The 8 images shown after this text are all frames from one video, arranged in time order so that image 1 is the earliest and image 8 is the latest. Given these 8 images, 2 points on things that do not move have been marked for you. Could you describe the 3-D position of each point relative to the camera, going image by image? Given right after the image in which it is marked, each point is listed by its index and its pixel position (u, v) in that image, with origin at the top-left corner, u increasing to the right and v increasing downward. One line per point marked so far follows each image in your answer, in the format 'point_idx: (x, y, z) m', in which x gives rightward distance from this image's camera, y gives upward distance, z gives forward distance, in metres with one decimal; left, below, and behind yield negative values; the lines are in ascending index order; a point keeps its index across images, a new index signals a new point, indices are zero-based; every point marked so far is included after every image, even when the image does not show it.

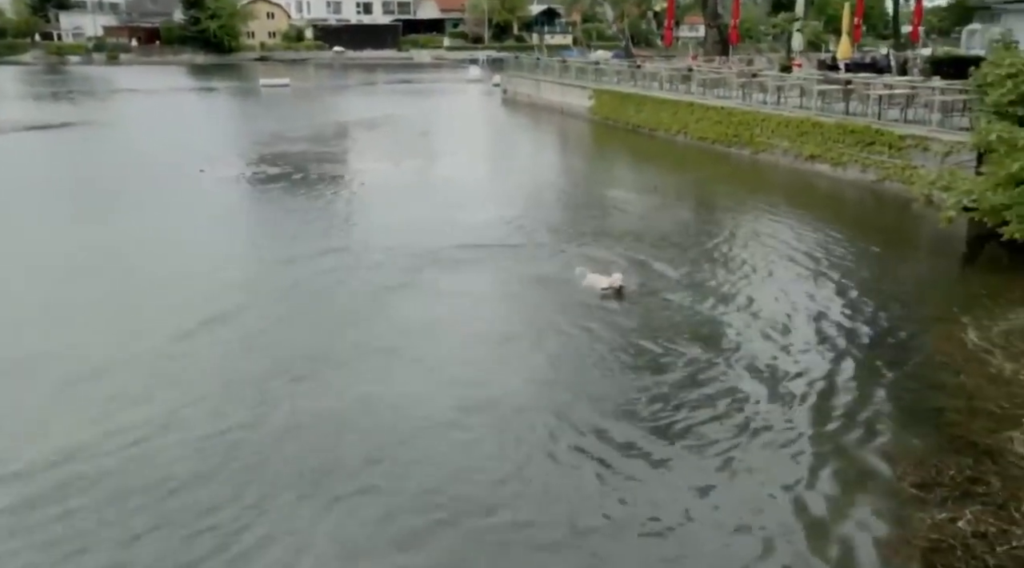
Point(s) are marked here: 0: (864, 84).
0: (+6.4, +3.5, +15.0) m
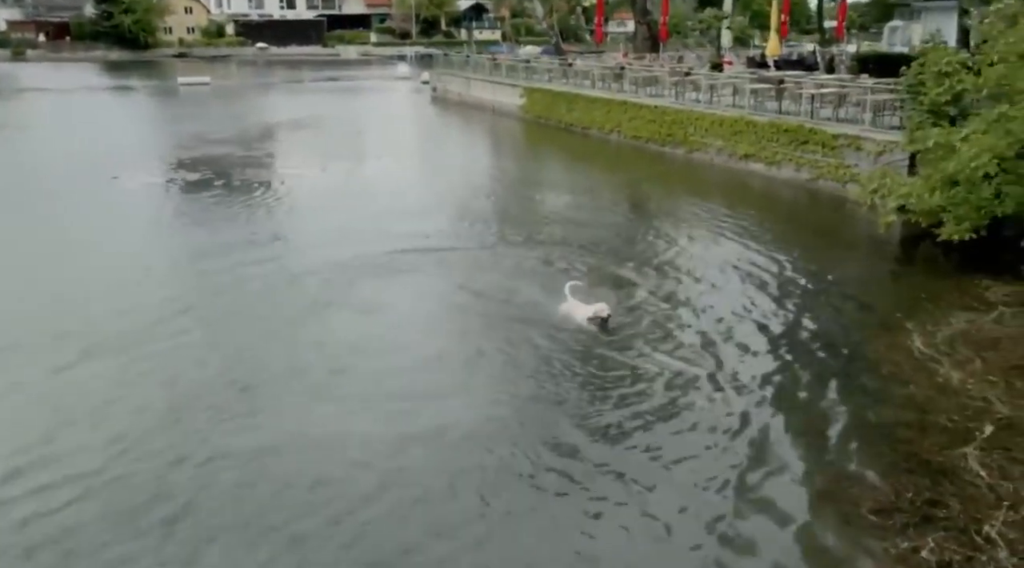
0: (+5.1, +3.6, +15.0) m
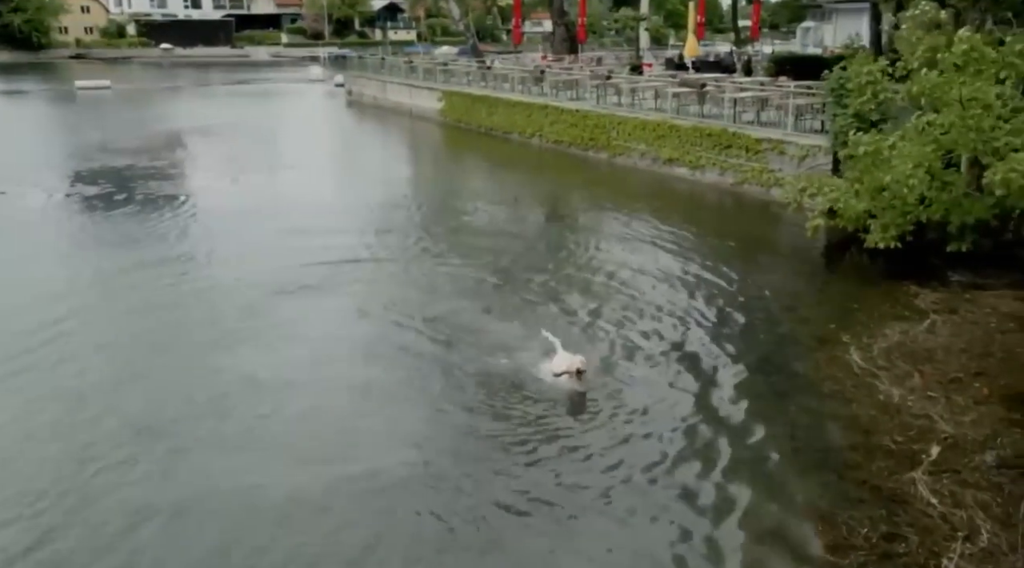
0: (+3.7, +3.5, +15.0) m
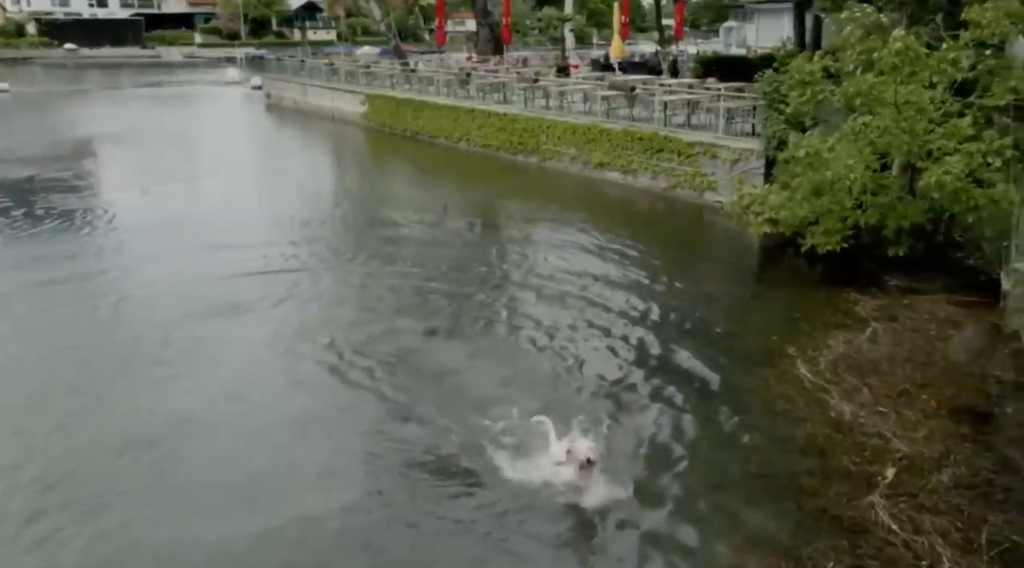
0: (+2.4, +3.4, +14.8) m
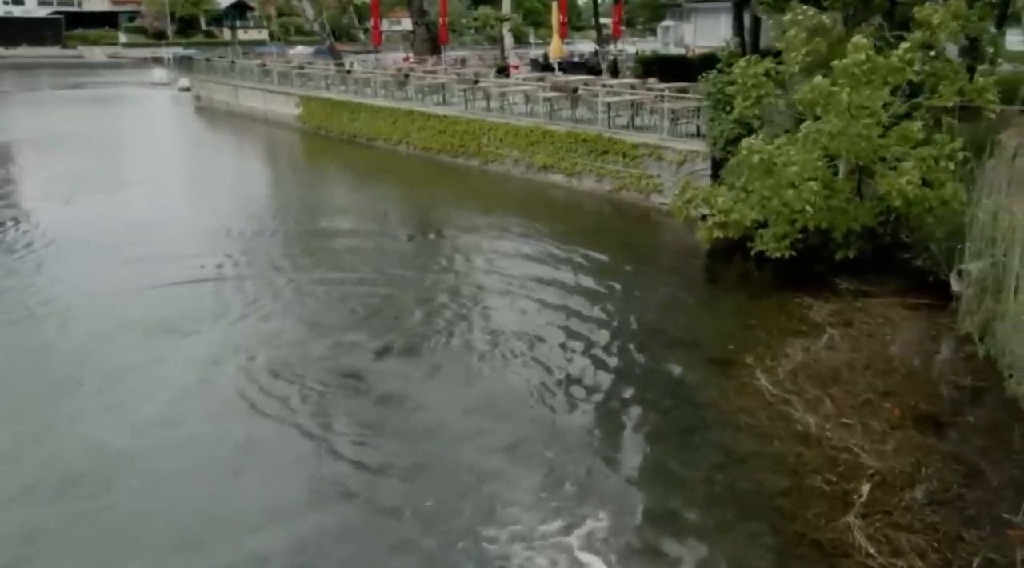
0: (+1.4, +3.3, +14.6) m
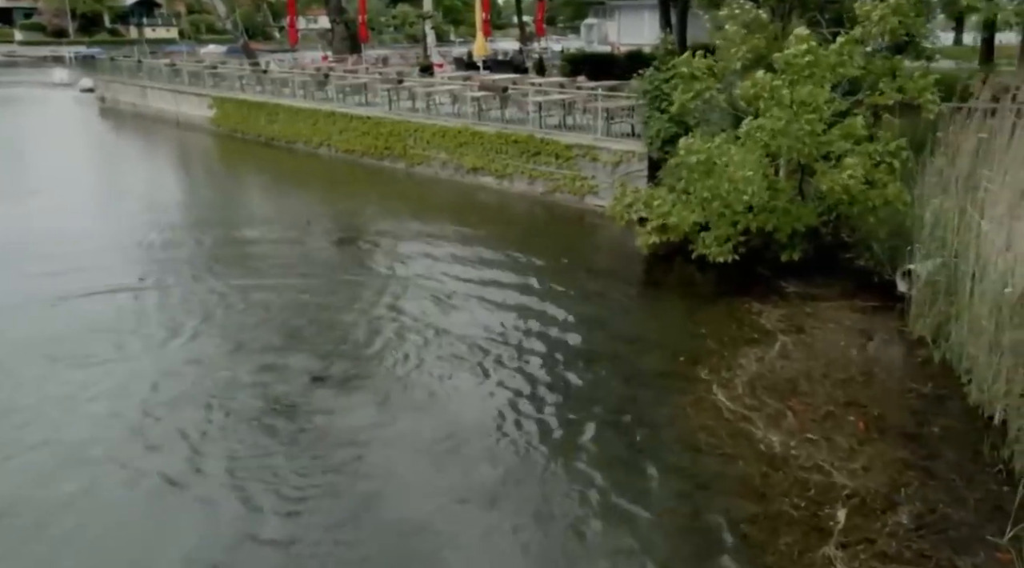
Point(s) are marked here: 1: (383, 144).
0: (+0.2, +3.3, +14.2) m
1: (-2.6, +2.8, +16.8) m
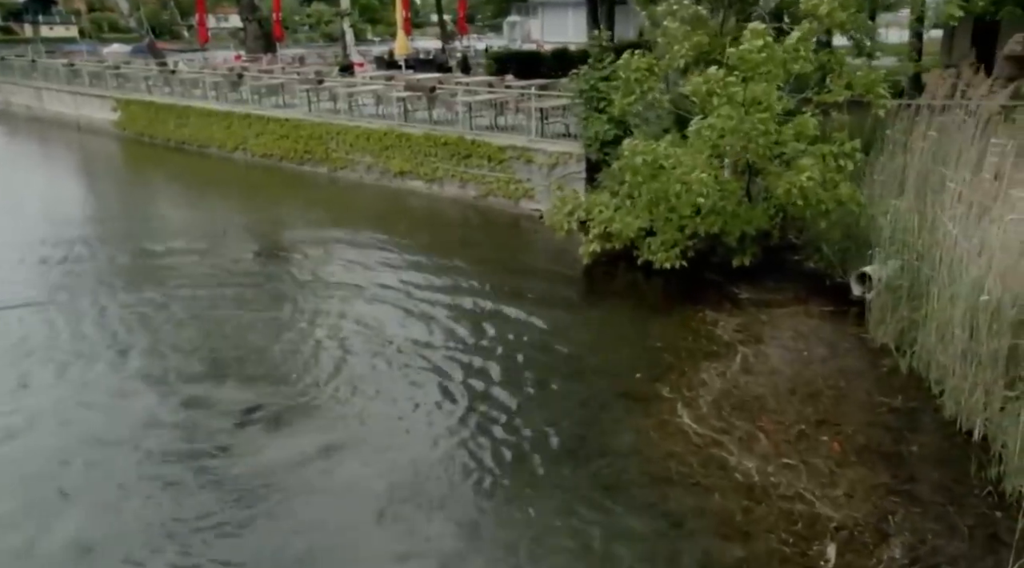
0: (-1.0, +3.1, +13.5) m
1: (-4.0, +2.6, +15.9) m
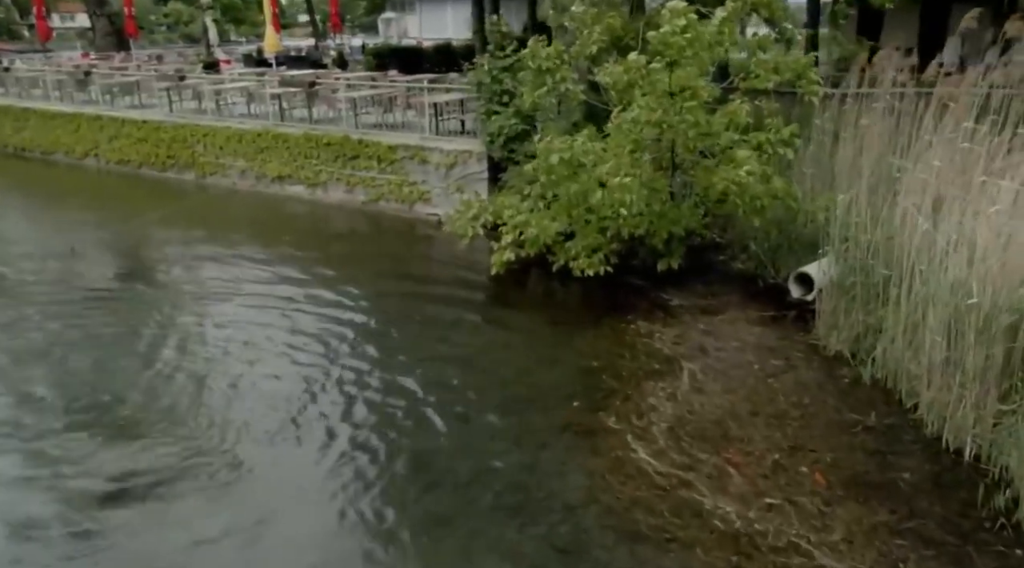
0: (-2.7, +2.9, +12.3) m
1: (-5.9, +2.2, +14.2) m
